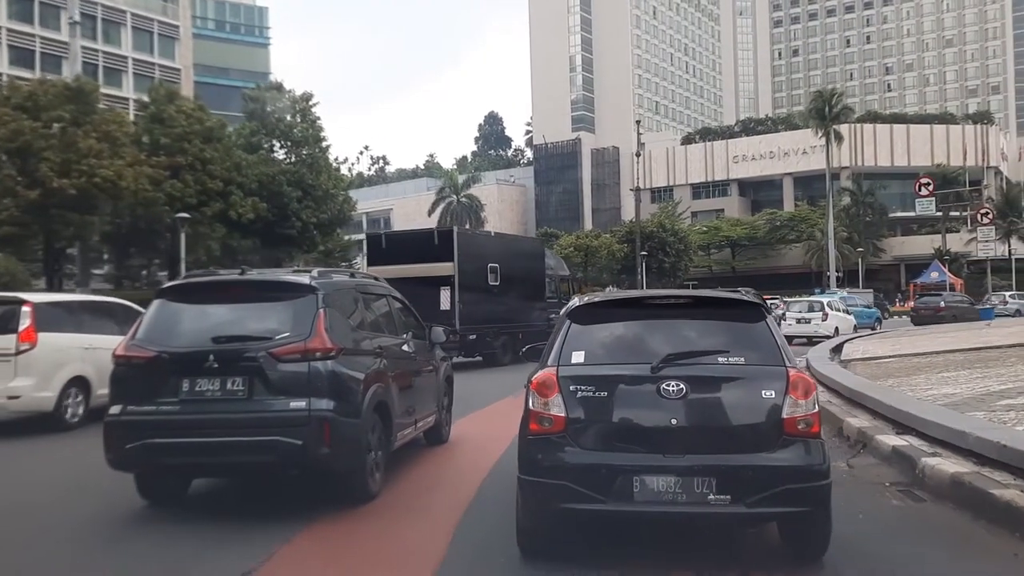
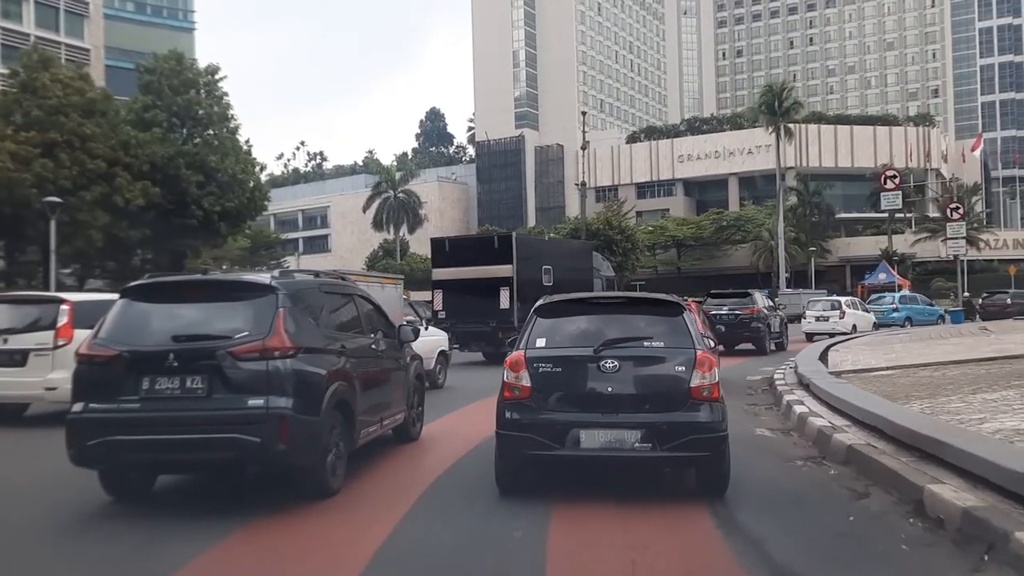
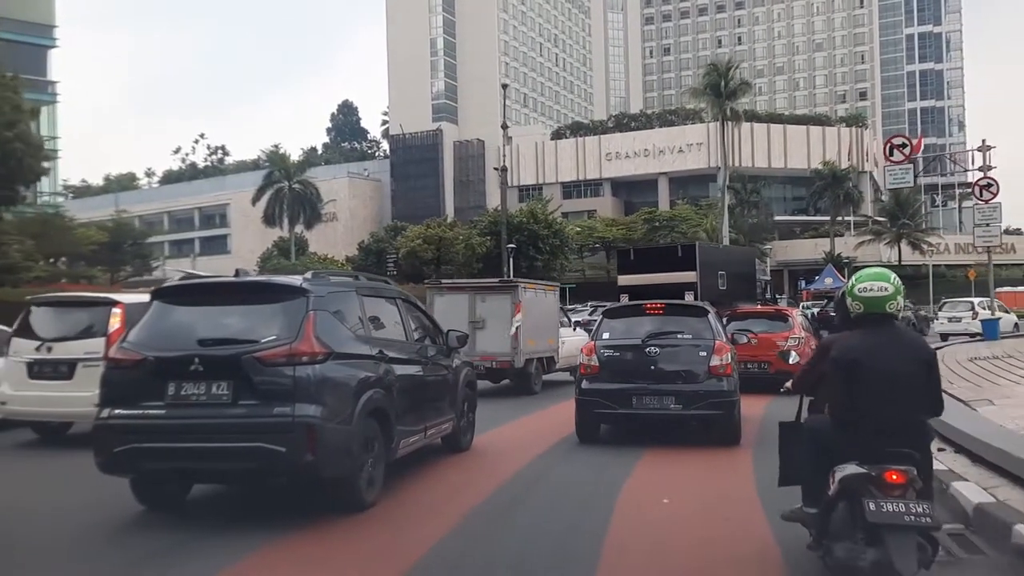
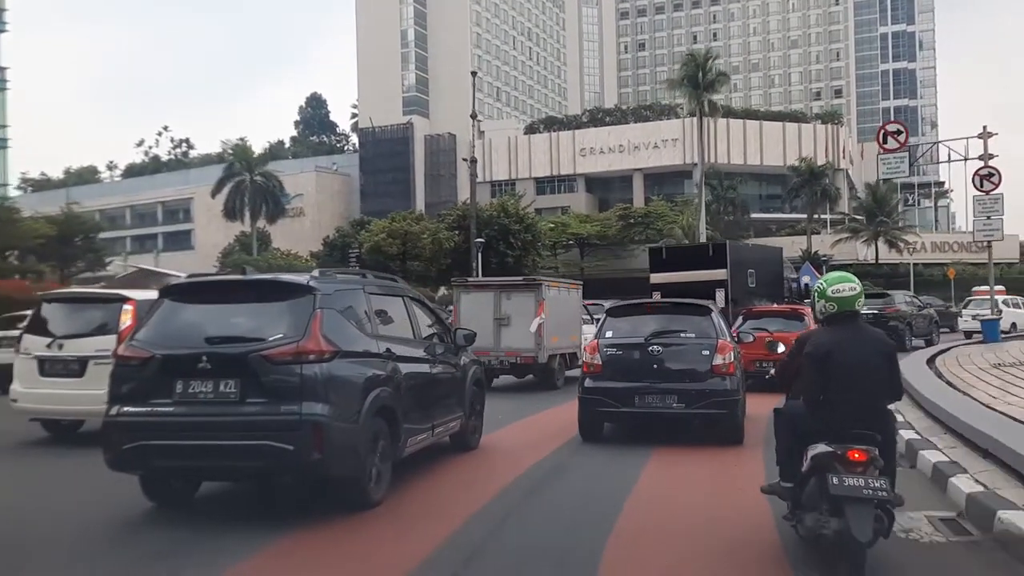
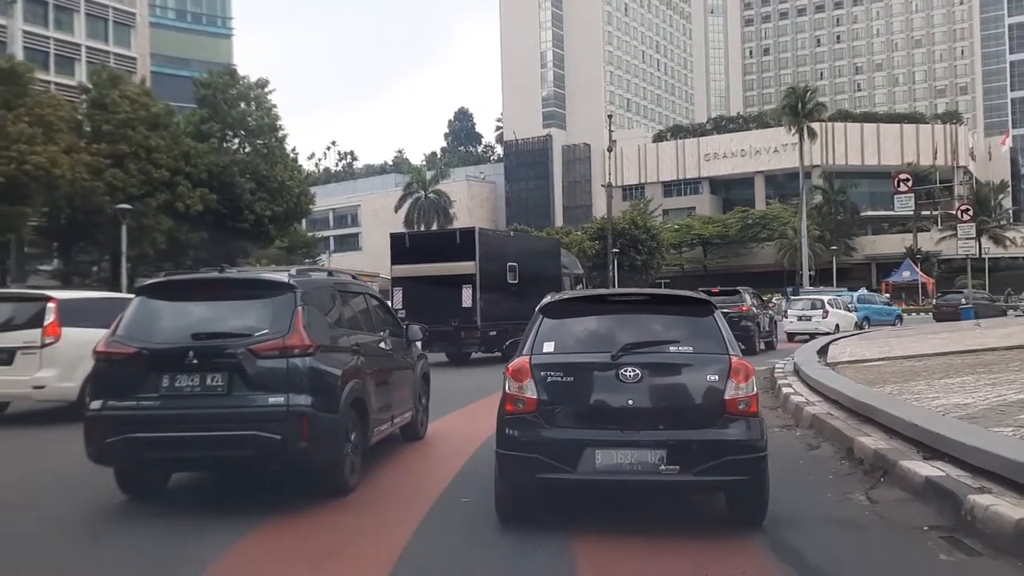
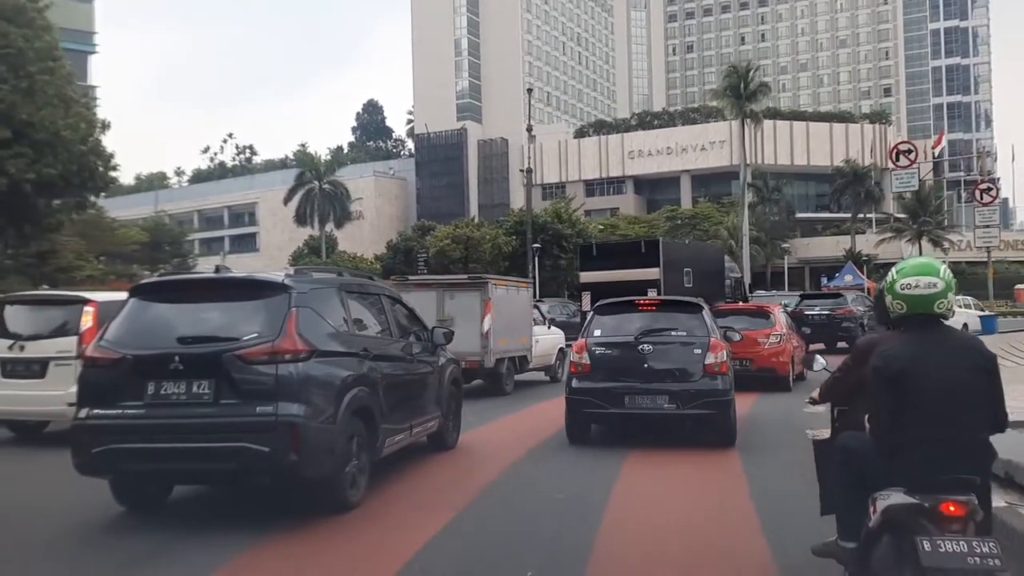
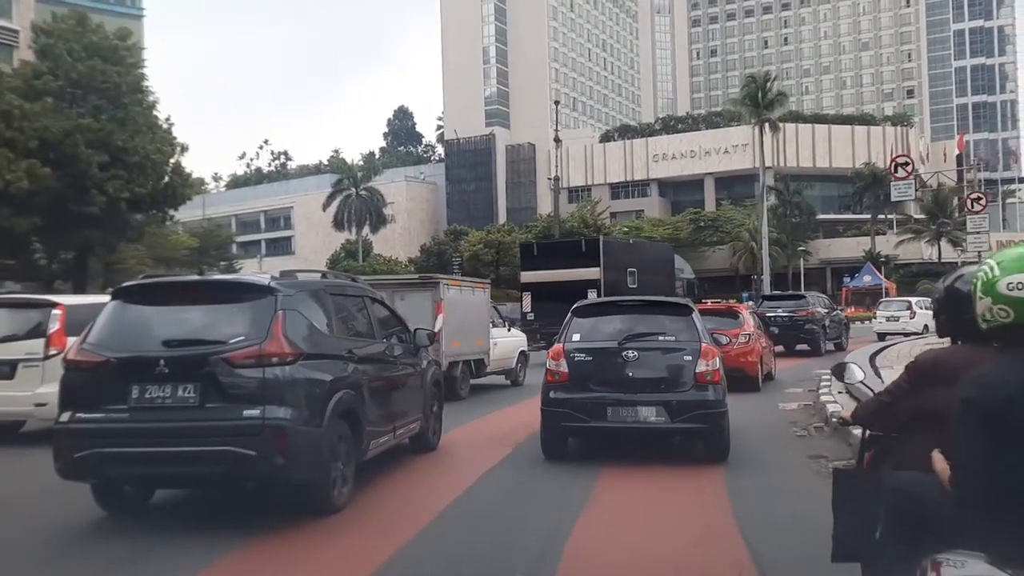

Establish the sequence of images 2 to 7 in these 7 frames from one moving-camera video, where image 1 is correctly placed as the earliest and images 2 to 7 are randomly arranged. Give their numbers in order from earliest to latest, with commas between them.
5, 2, 7, 6, 3, 4
